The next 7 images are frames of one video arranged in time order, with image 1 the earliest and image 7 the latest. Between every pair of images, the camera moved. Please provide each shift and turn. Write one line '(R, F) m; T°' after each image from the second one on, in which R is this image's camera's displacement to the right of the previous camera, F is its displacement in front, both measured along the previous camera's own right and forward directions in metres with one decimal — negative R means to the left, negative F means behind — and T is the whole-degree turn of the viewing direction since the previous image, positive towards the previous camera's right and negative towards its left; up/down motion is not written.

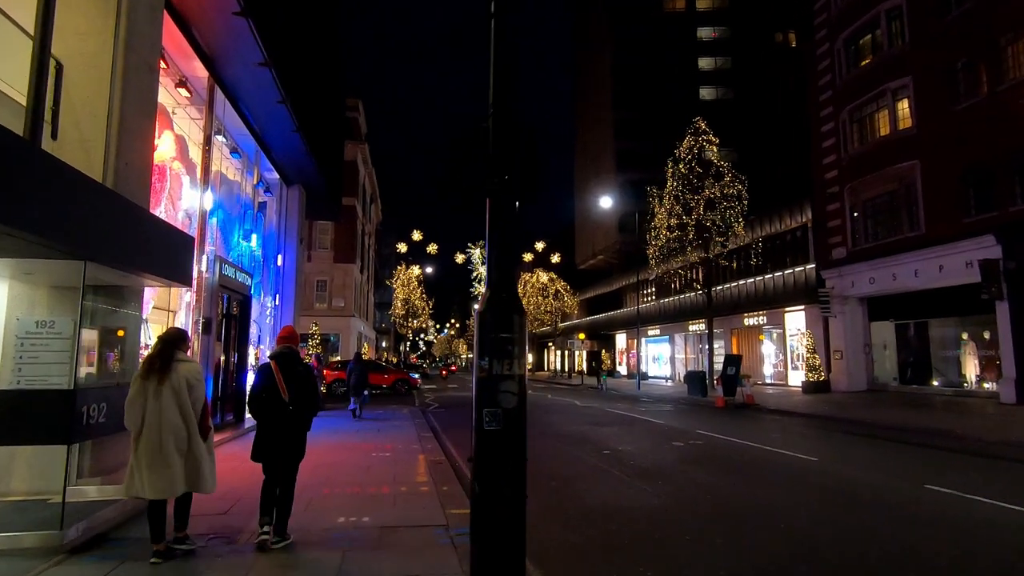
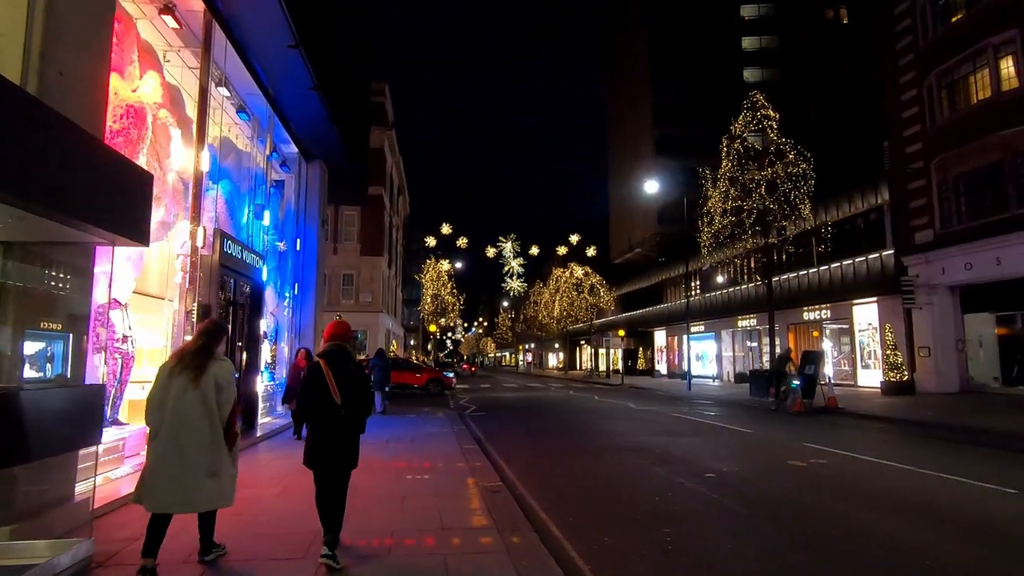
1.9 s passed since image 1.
(-0.7, +2.5) m; -3°
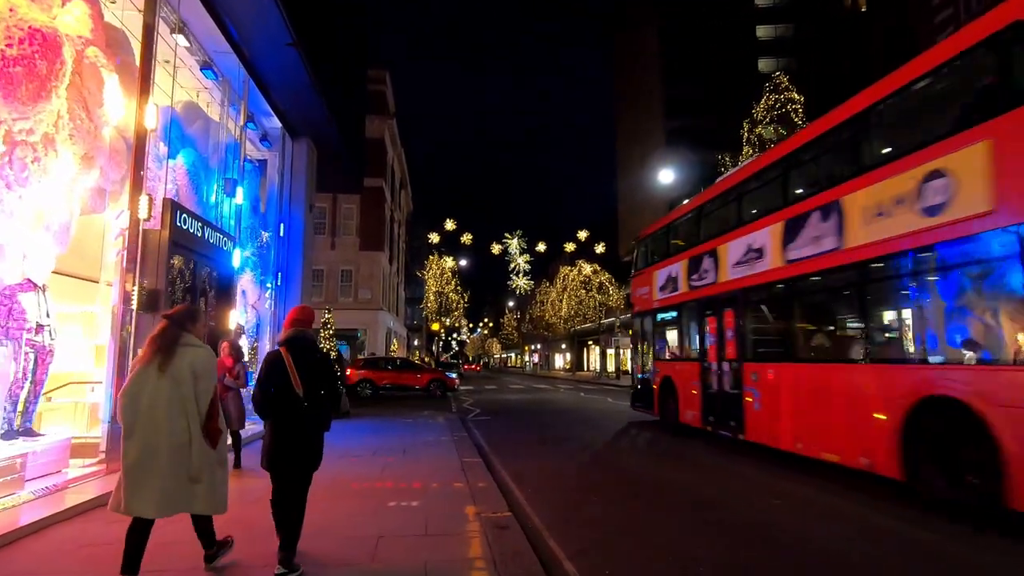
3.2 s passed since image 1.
(-0.1, +1.8) m; -1°
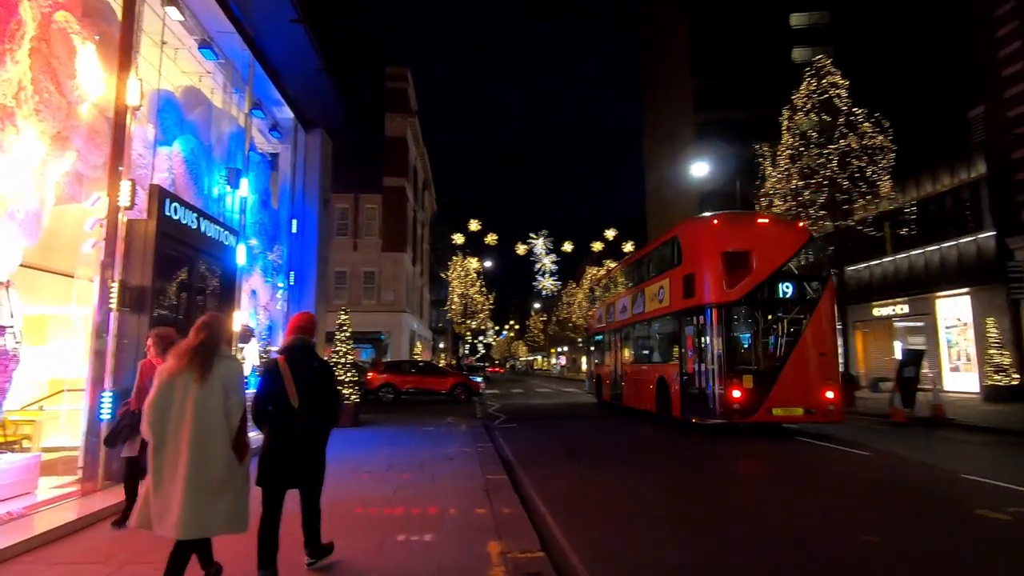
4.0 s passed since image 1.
(0.0, +1.1) m; -3°
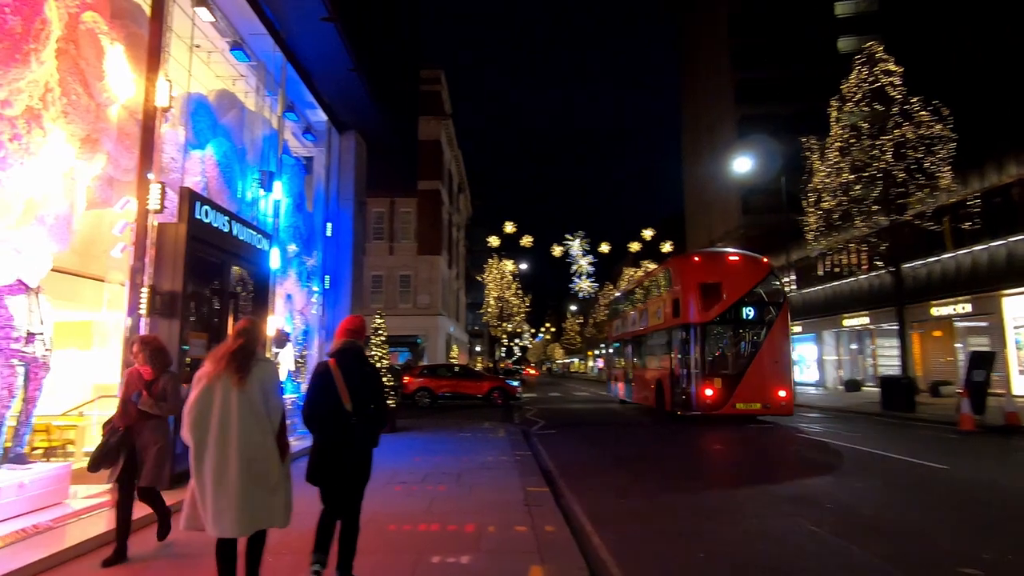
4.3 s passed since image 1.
(0.0, +0.4) m; -4°
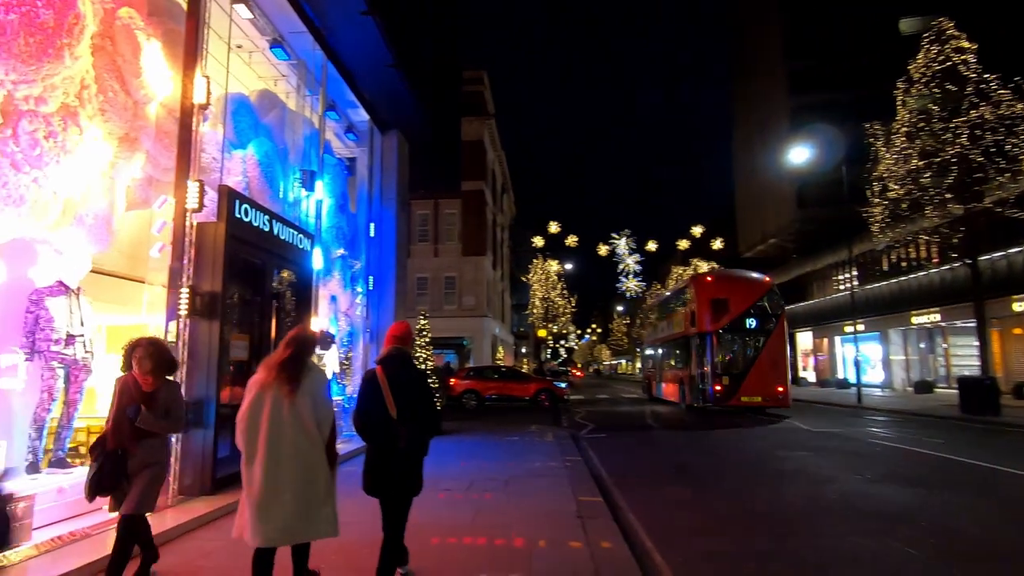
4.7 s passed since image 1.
(0.0, +0.5) m; -4°
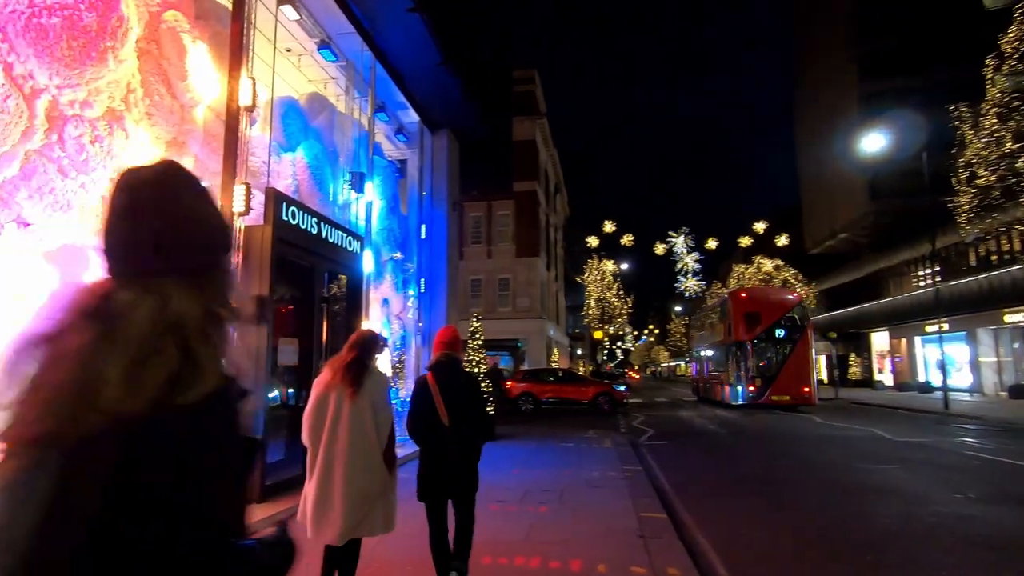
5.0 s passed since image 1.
(0.0, +0.4) m; -5°
